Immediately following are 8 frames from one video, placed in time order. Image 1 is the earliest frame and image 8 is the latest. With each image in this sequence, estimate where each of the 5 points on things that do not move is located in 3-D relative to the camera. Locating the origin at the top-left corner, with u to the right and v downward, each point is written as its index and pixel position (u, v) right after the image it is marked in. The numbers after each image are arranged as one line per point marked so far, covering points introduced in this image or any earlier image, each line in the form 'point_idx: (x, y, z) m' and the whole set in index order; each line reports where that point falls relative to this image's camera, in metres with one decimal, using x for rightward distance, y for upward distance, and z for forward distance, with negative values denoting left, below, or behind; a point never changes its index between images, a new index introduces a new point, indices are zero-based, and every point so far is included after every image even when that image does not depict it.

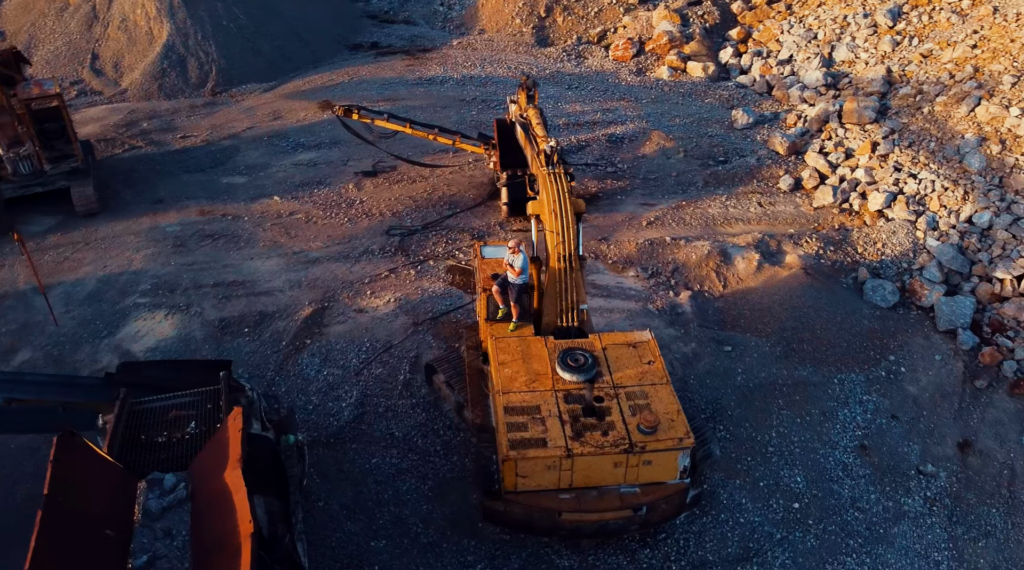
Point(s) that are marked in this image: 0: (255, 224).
0: (-4.5, +1.1, +13.7) m
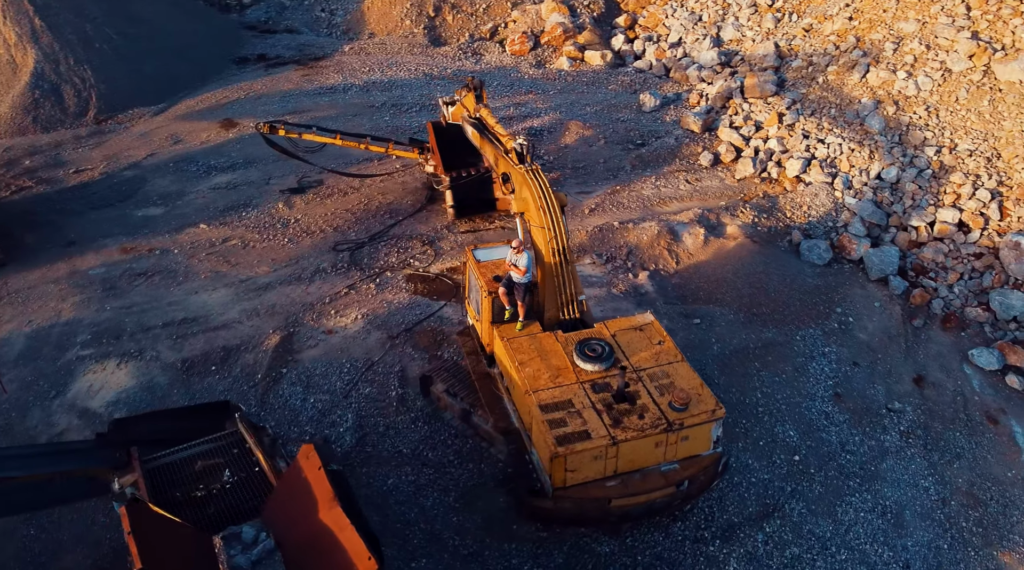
0: (-5.3, +0.5, +12.9) m
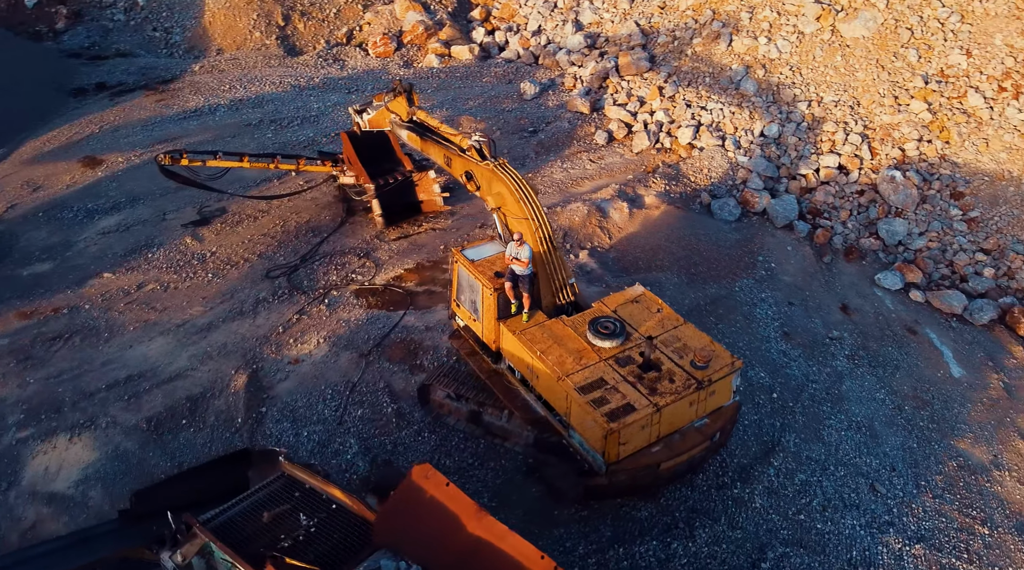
0: (-6.1, -0.4, +11.8) m
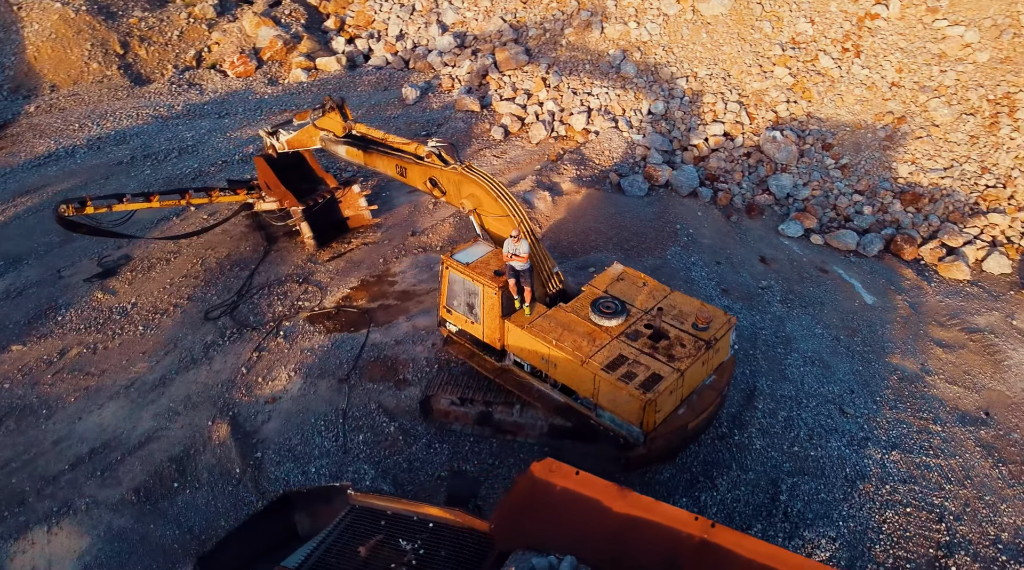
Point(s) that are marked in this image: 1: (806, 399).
0: (-6.4, -1.3, +10.5) m
1: (+4.0, -1.5, +10.7) m
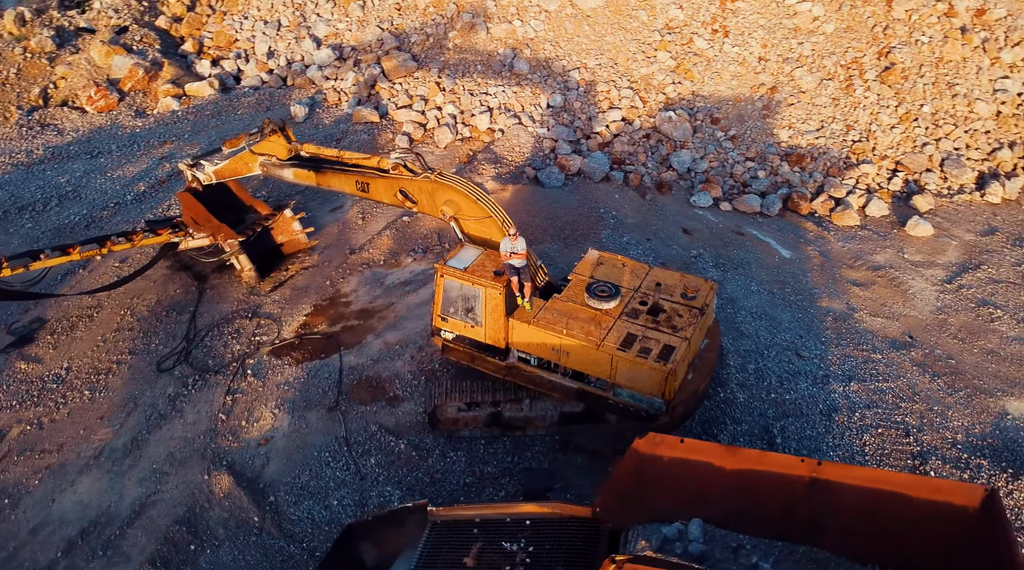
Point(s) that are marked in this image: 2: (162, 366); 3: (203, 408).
0: (-6.3, -2.2, +9.3) m
1: (+3.7, -1.0, +11.6) m
2: (-4.8, -1.1, +10.9) m
3: (-4.0, -1.6, +10.2) m
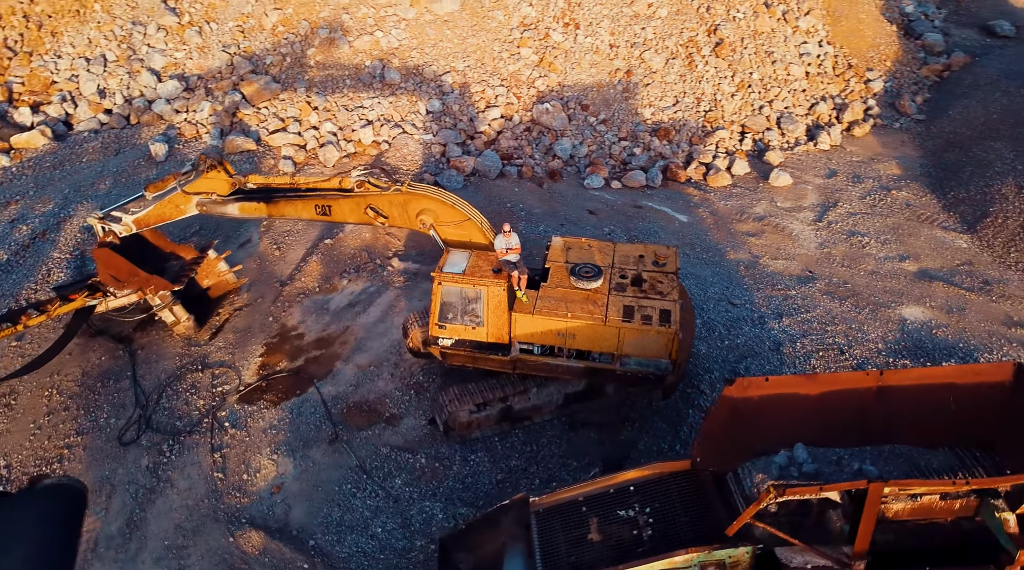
0: (-5.7, -3.2, +8.0) m
1: (+3.1, -0.3, +12.7) m
2: (-4.8, -1.9, +9.8) m
3: (-3.8, -2.2, +9.4) m
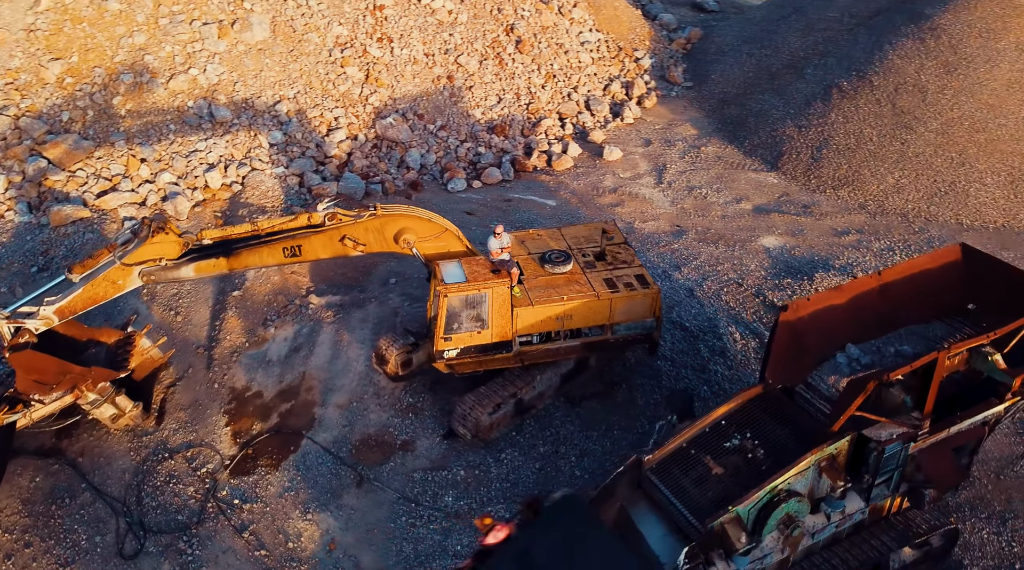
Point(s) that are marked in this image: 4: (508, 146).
0: (-4.1, -4.3, +6.6) m
1: (+1.8, +0.2, +13.9) m
2: (-4.2, -2.9, +8.6) m
3: (-3.0, -3.0, +8.5) m
4: (-0.1, +3.1, +17.9) m
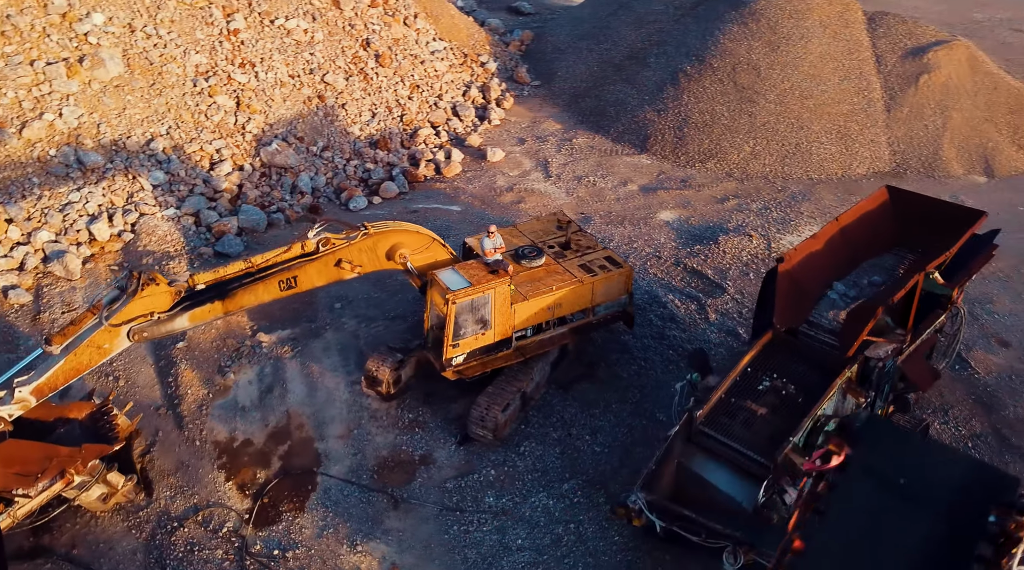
0: (-2.5, -4.7, +5.9) m
1: (+0.6, +0.4, +14.5) m
2: (-3.3, -3.5, +7.9) m
3: (-2.2, -3.3, +8.1) m
4: (-2.7, +2.8, +17.8) m
